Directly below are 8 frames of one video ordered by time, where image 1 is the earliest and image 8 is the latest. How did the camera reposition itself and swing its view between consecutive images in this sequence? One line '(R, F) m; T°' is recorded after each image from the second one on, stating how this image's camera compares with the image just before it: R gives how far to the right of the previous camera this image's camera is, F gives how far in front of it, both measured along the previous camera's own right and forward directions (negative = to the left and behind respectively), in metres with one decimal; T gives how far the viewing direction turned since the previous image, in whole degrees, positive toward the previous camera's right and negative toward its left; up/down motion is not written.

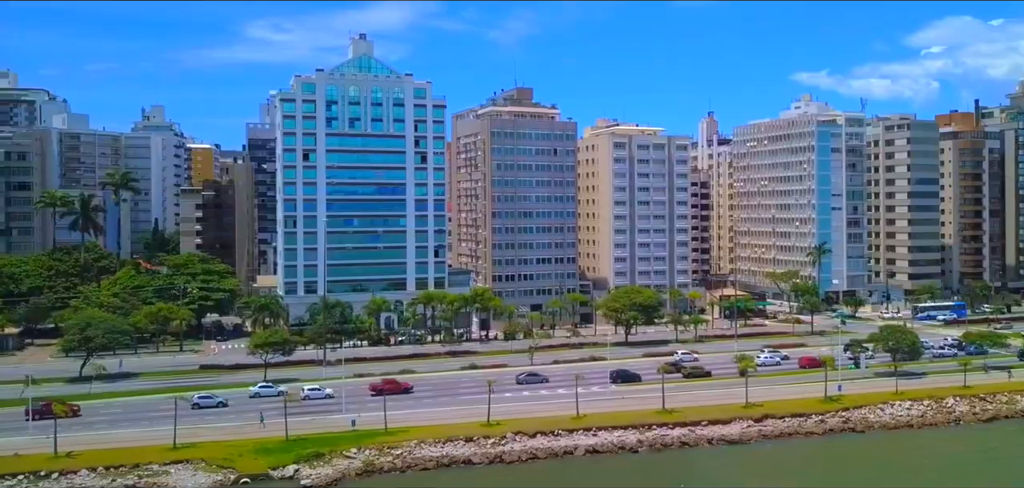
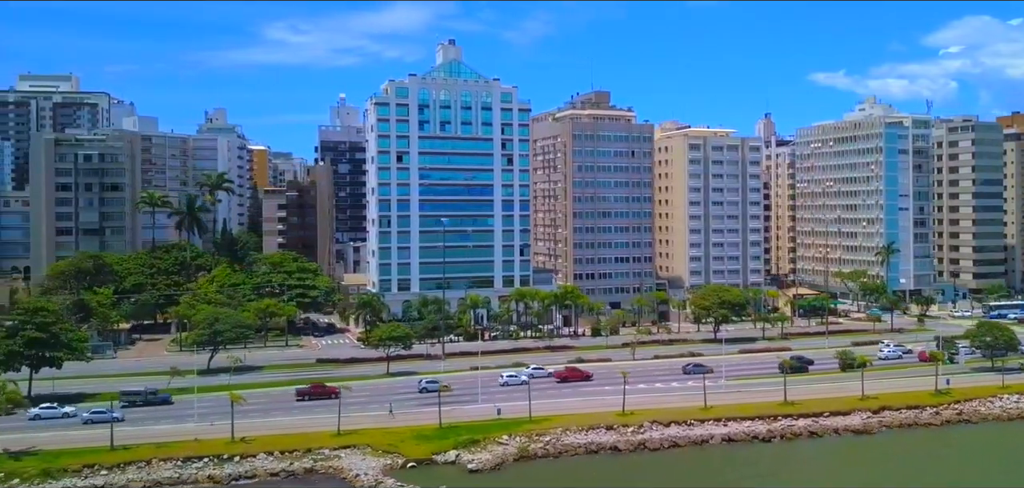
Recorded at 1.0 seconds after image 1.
(-7.6, -2.9) m; -1°
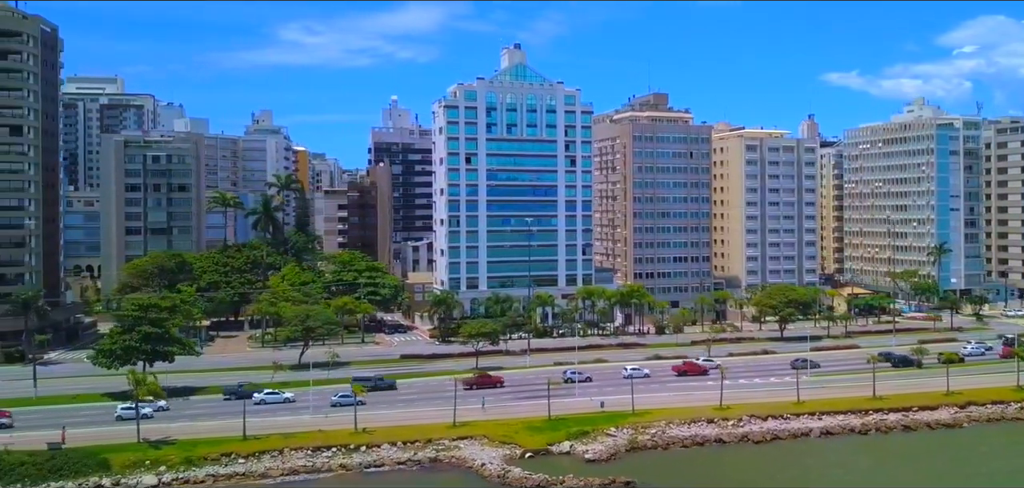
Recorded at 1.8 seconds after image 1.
(-5.9, -2.1) m; -1°
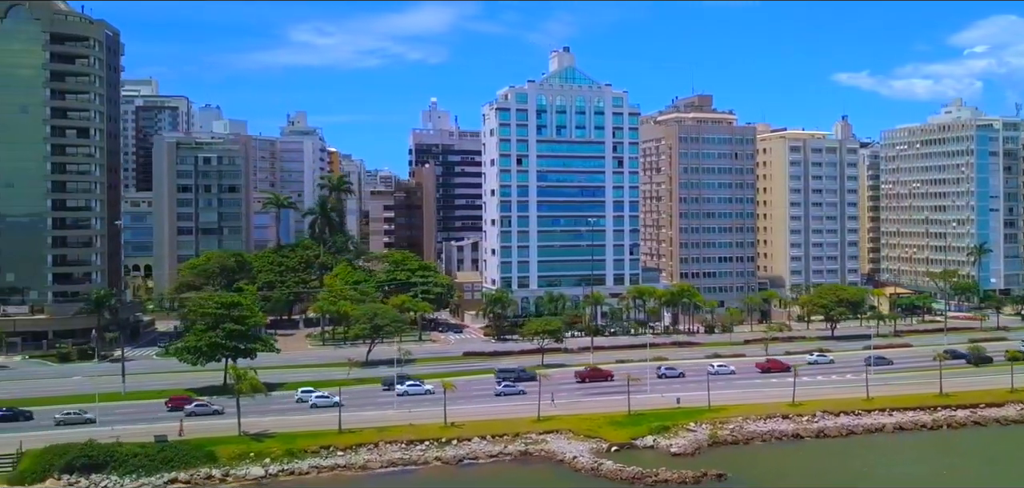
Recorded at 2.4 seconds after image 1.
(-4.6, -1.6) m; -1°
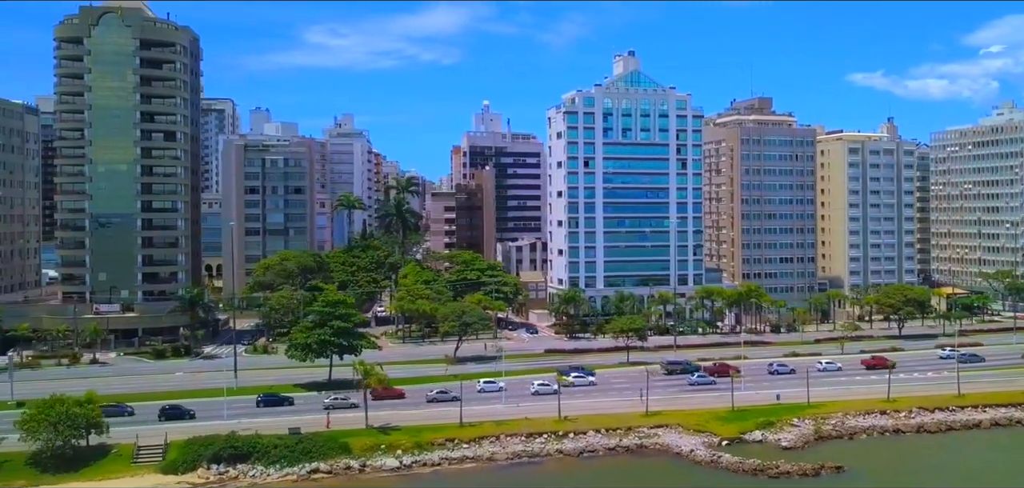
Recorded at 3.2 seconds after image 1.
(-6.2, -2.1) m; -1°
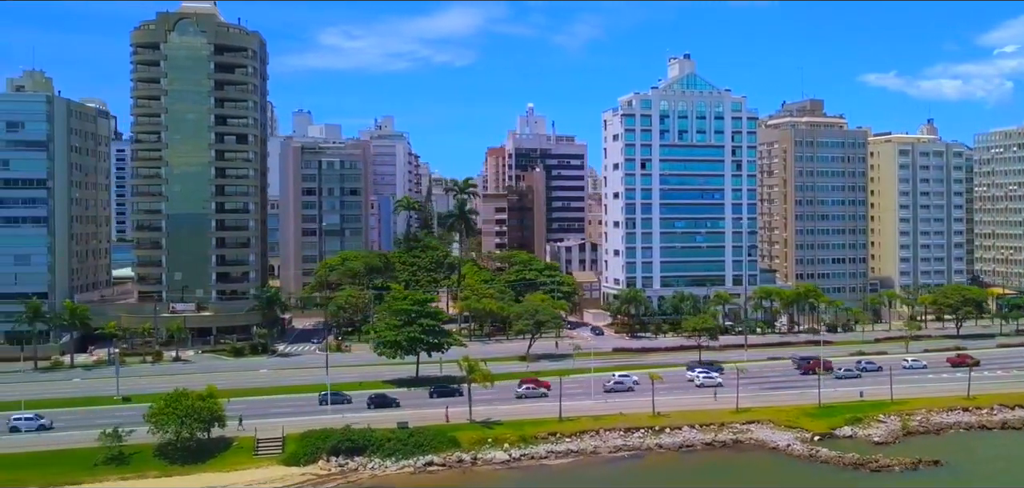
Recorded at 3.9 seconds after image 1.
(-5.3, -1.8) m; -1°
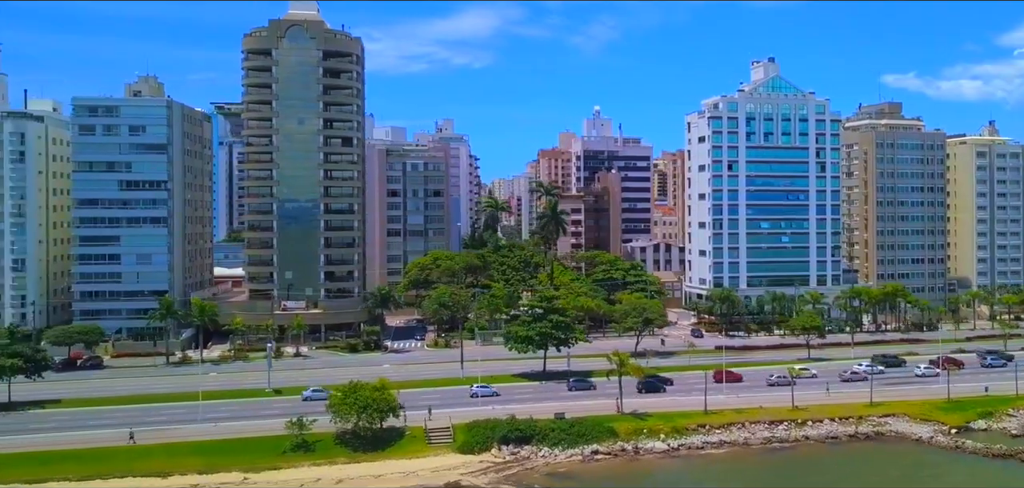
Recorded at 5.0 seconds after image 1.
(-8.4, -2.6) m; -1°
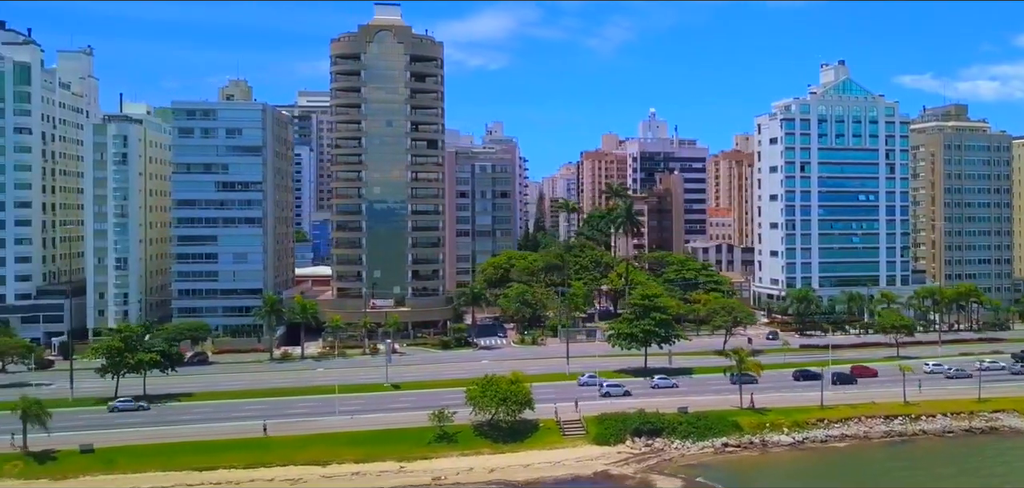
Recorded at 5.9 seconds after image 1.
(-7.0, -2.1) m; -1°
